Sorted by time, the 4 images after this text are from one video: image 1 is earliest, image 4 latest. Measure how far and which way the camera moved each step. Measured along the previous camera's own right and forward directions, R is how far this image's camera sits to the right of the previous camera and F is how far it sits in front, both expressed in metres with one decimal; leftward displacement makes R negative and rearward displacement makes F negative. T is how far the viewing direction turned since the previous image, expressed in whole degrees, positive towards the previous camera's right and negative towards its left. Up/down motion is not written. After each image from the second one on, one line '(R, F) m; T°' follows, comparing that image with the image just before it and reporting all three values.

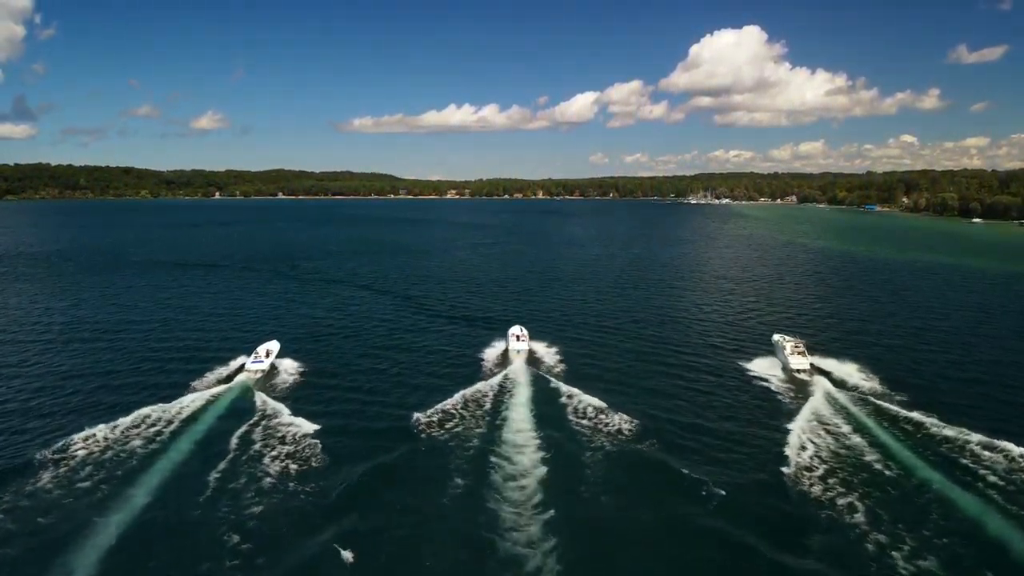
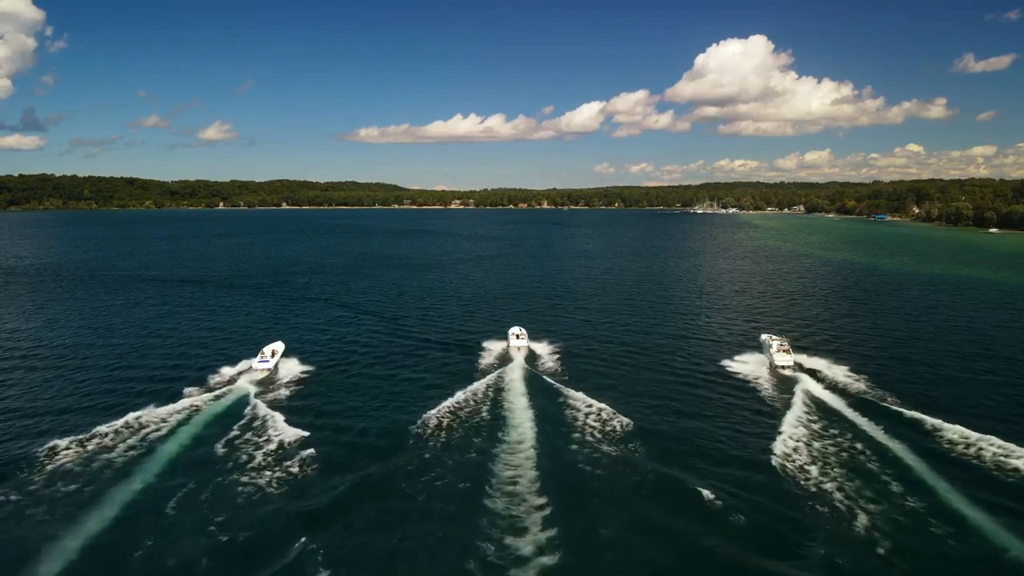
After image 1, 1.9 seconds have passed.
(+0.3, +2.6) m; -1°
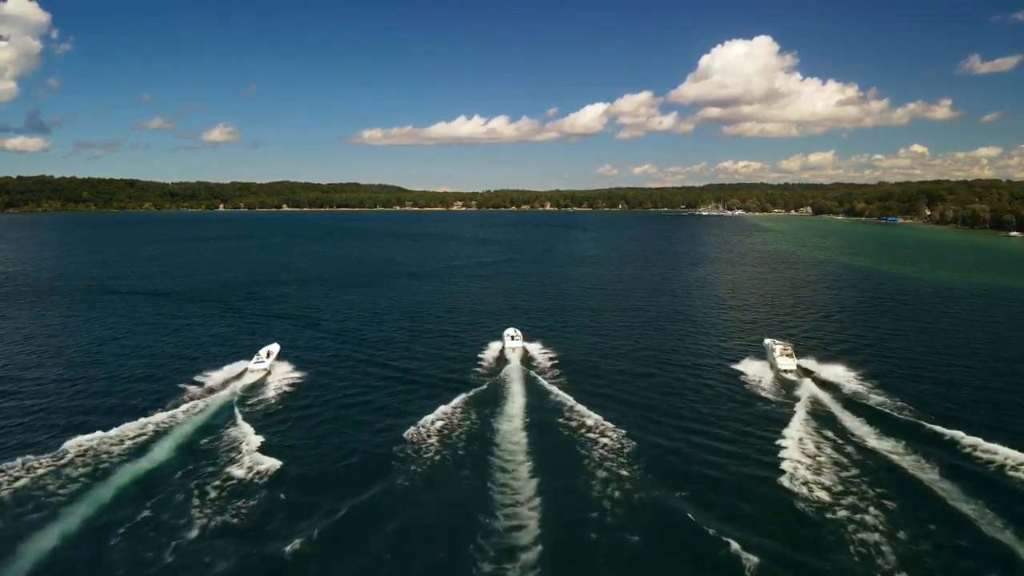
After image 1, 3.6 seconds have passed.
(+0.1, +3.5) m; 0°
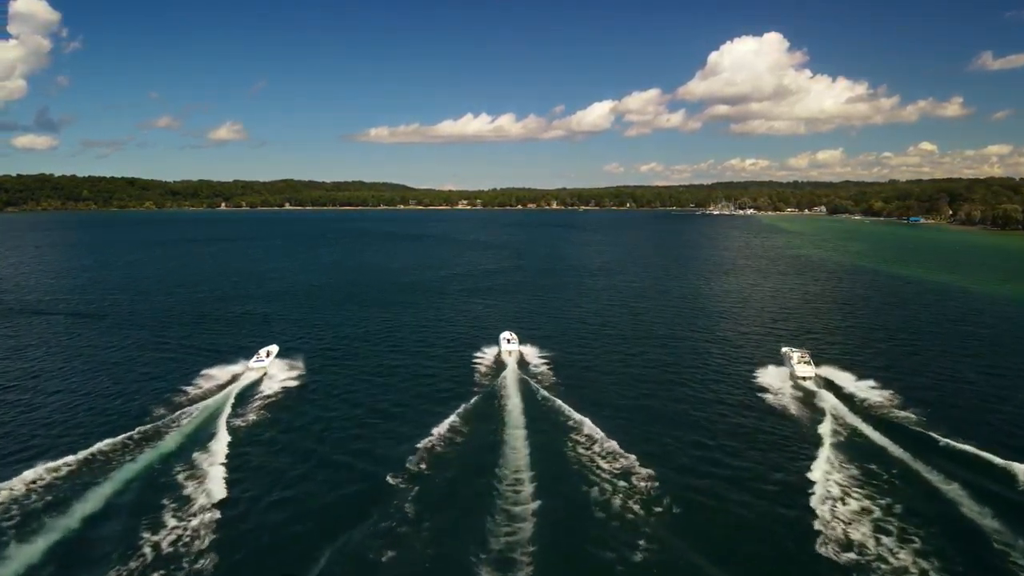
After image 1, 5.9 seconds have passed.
(+0.1, +5.5) m; -1°
